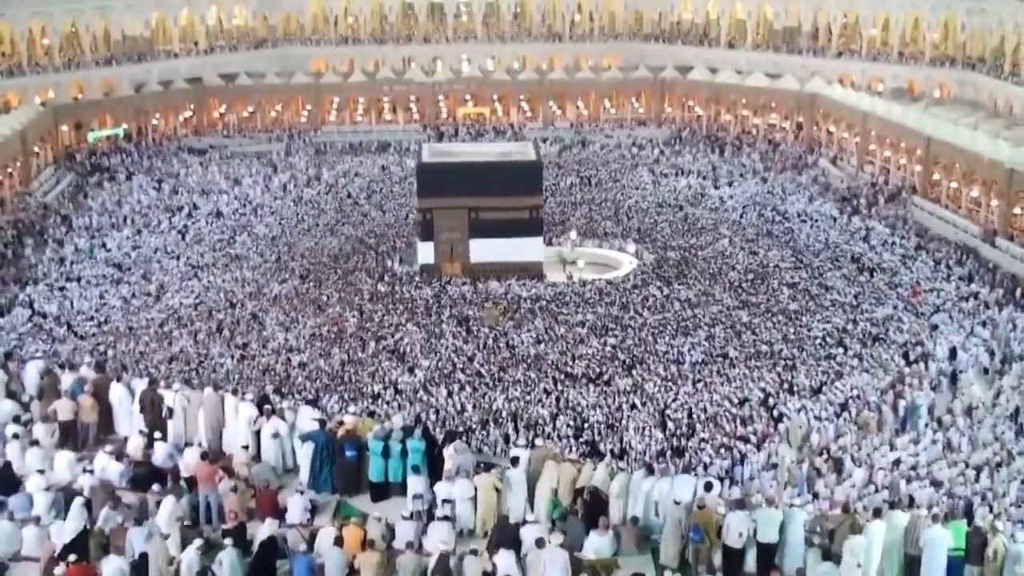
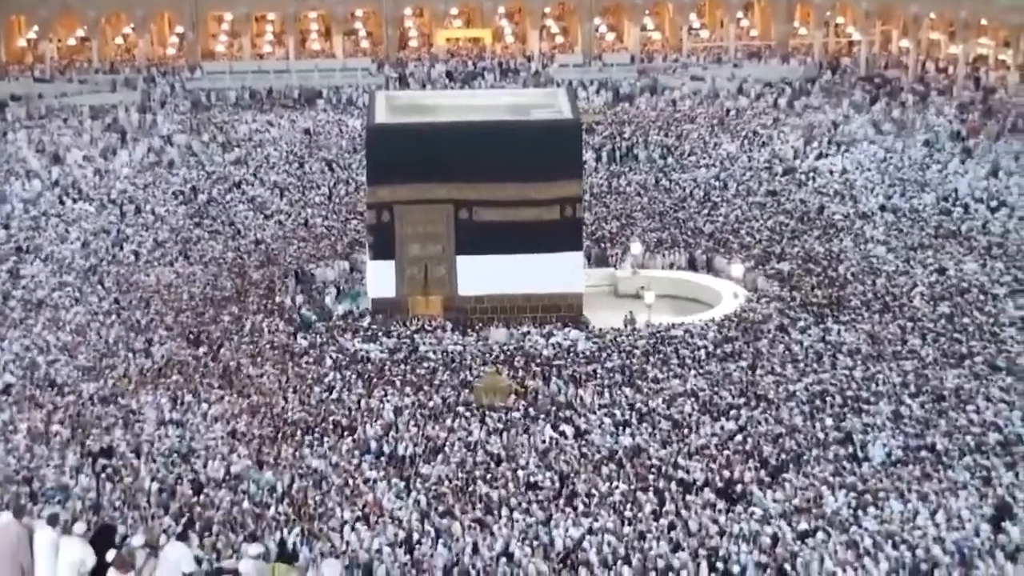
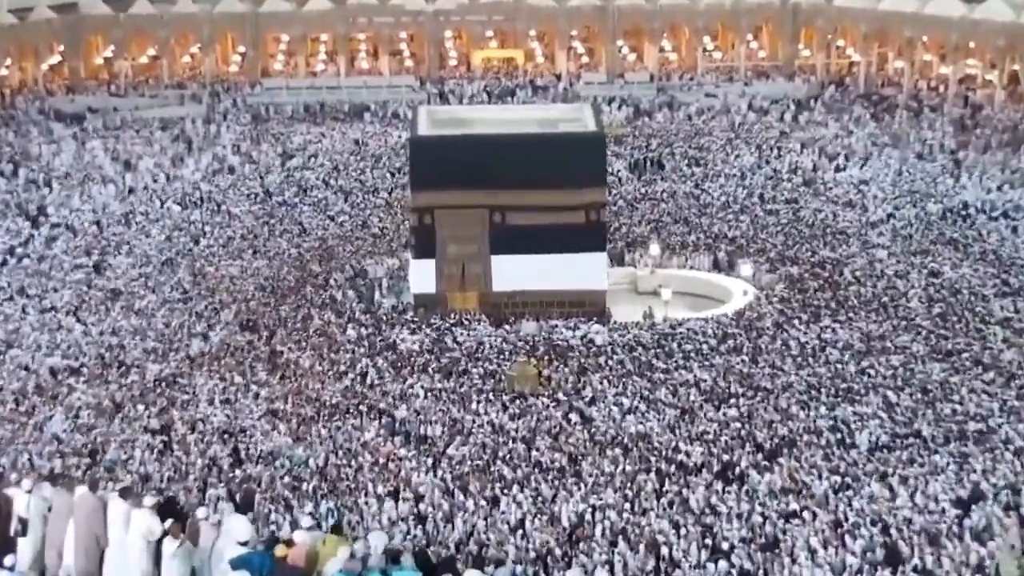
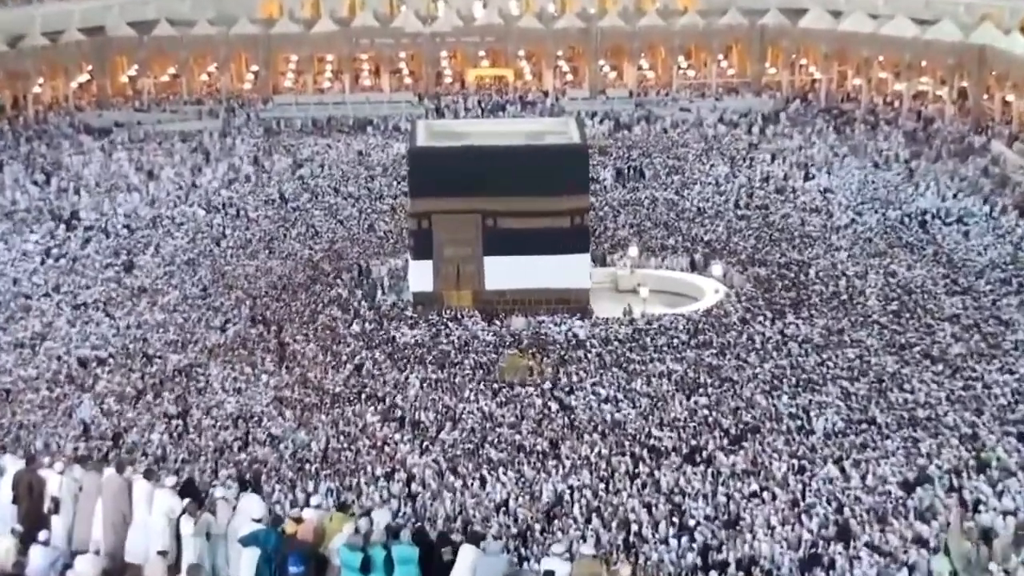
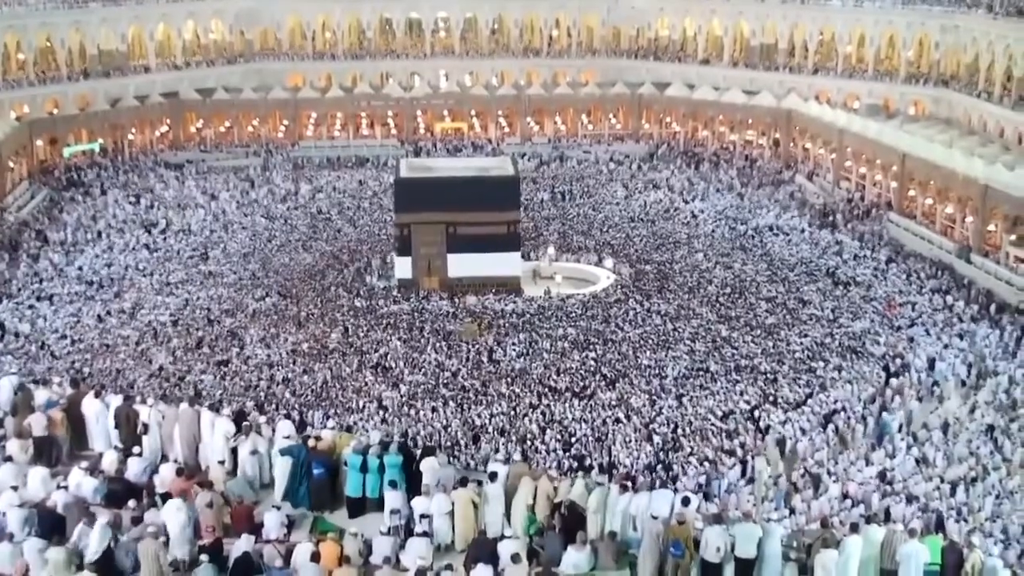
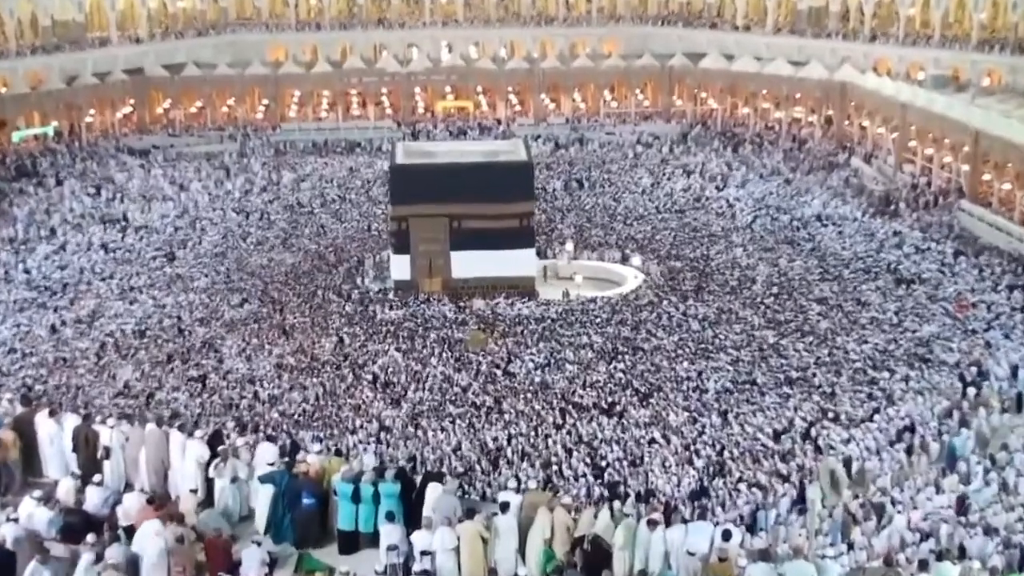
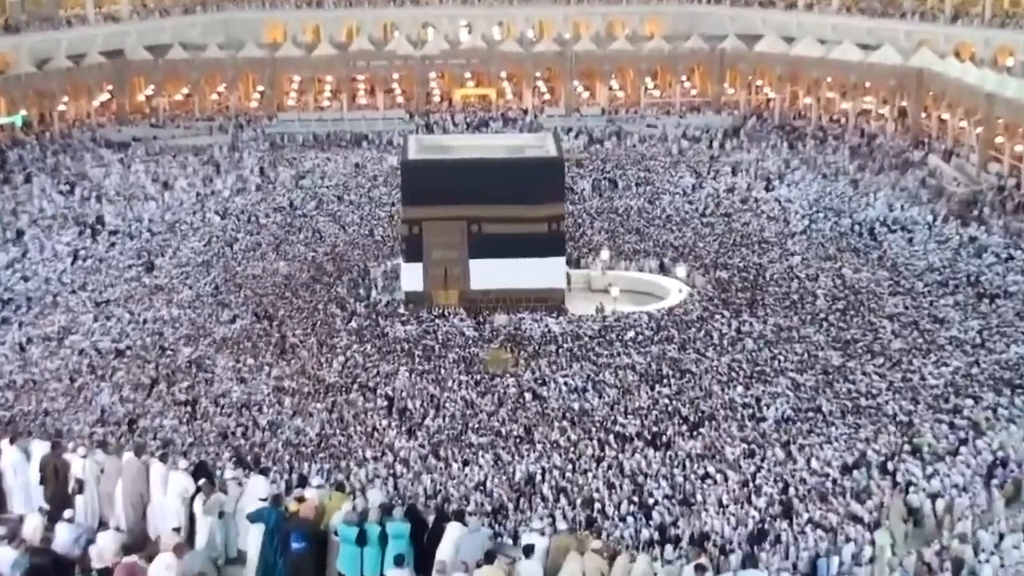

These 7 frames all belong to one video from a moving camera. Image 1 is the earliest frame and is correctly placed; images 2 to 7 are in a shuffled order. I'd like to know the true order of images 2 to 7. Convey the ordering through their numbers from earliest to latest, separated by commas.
5, 6, 7, 4, 3, 2
